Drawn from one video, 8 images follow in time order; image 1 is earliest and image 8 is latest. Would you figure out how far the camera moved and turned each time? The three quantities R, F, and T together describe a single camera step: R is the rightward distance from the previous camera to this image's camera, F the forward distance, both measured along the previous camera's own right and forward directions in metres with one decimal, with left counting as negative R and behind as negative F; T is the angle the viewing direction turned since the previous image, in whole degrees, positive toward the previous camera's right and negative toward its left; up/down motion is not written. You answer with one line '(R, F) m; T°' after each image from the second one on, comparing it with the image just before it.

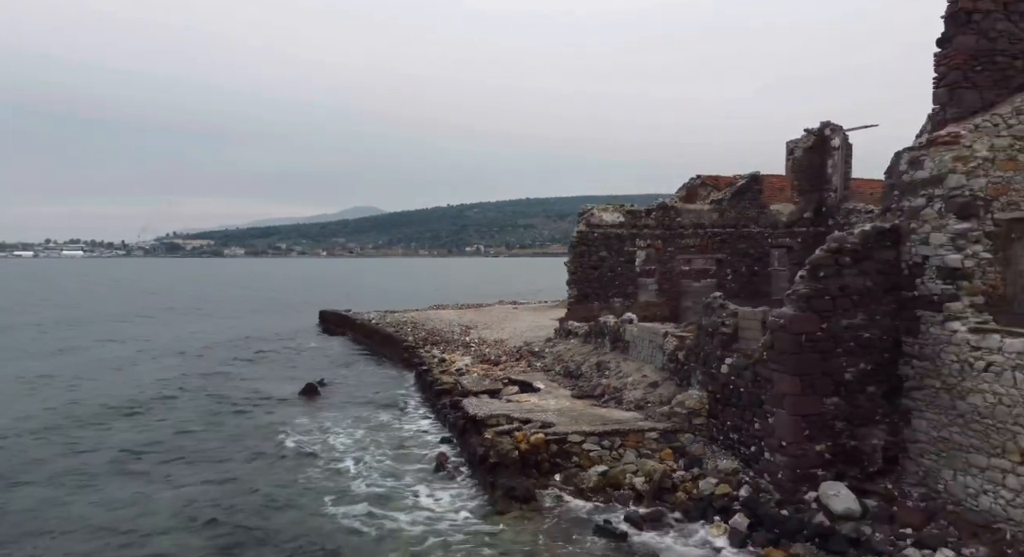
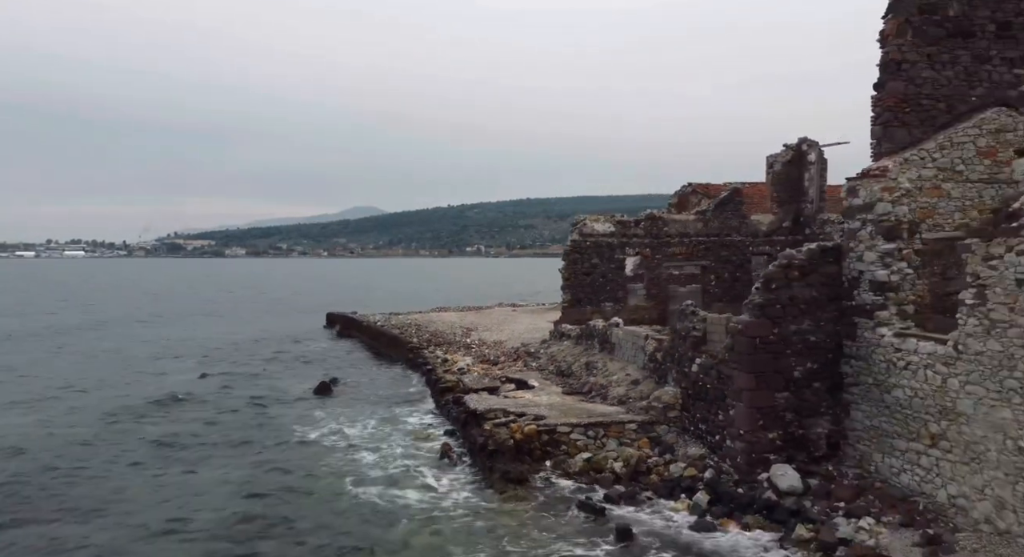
(+0.1, -1.3) m; 0°
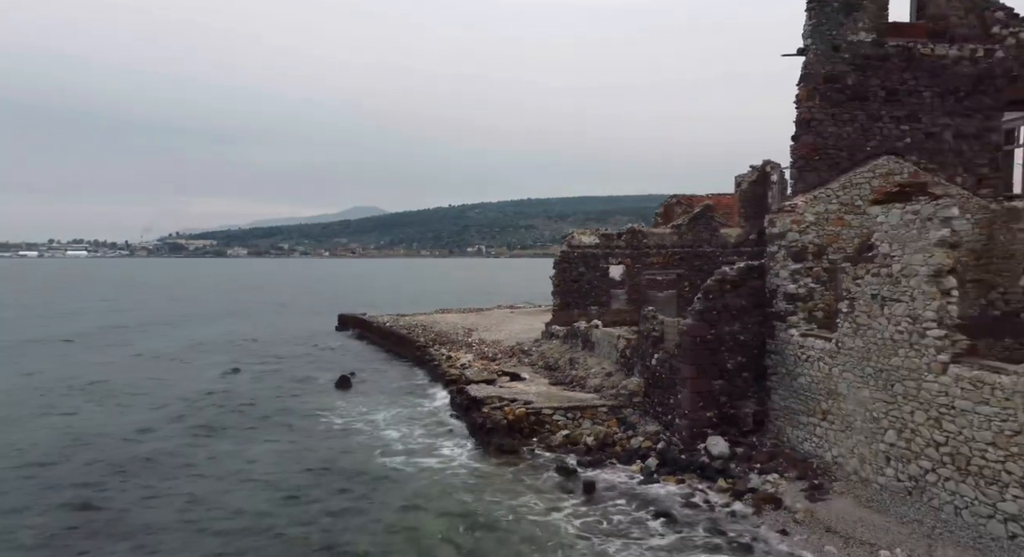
(+0.1, -2.5) m; 0°
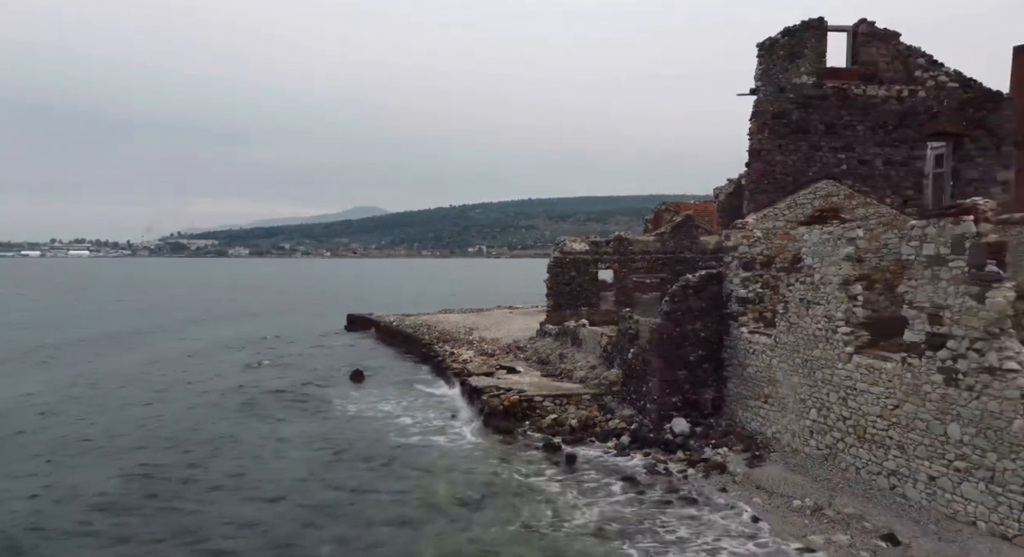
(+0.1, -2.1) m; 0°
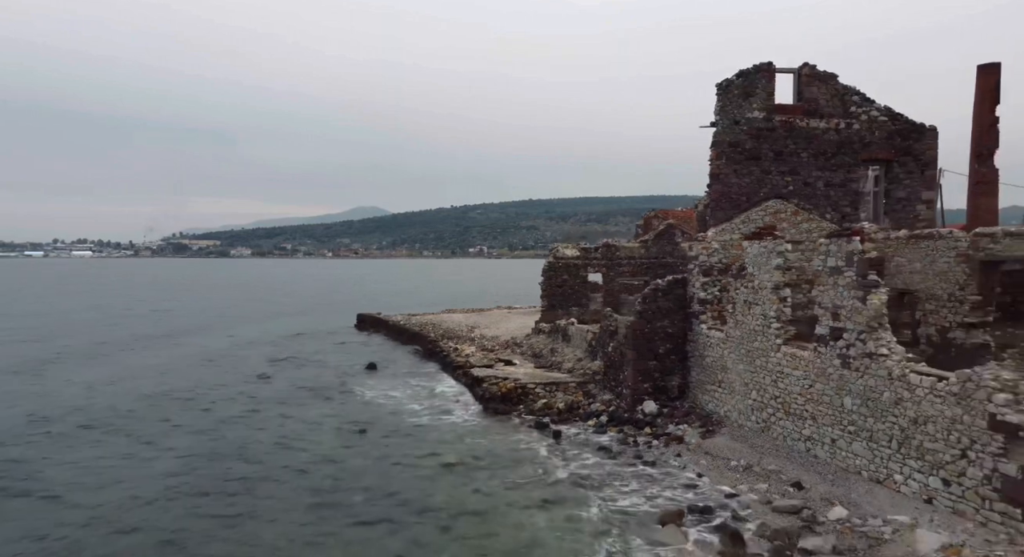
(+0.1, -2.5) m; 0°
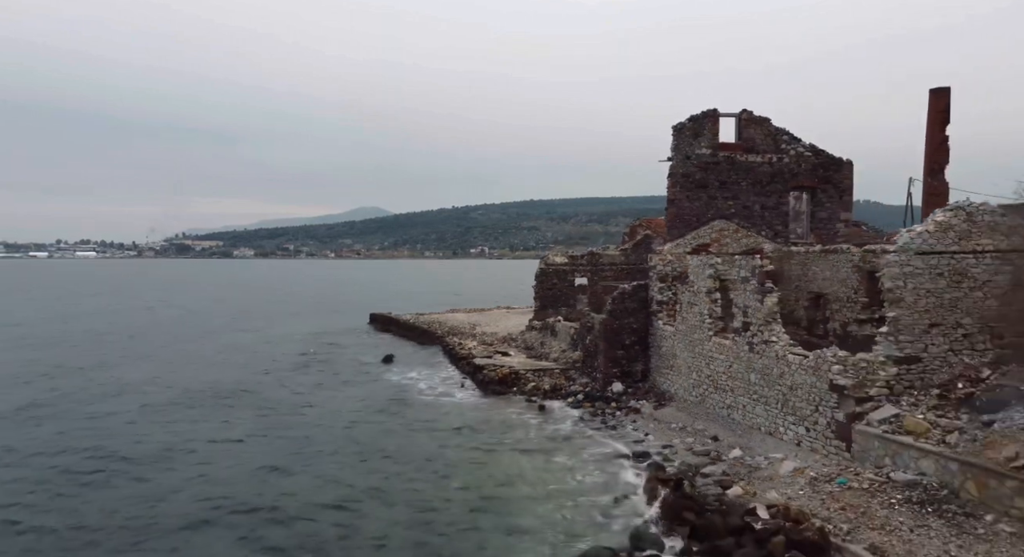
(+0.2, -3.8) m; 0°
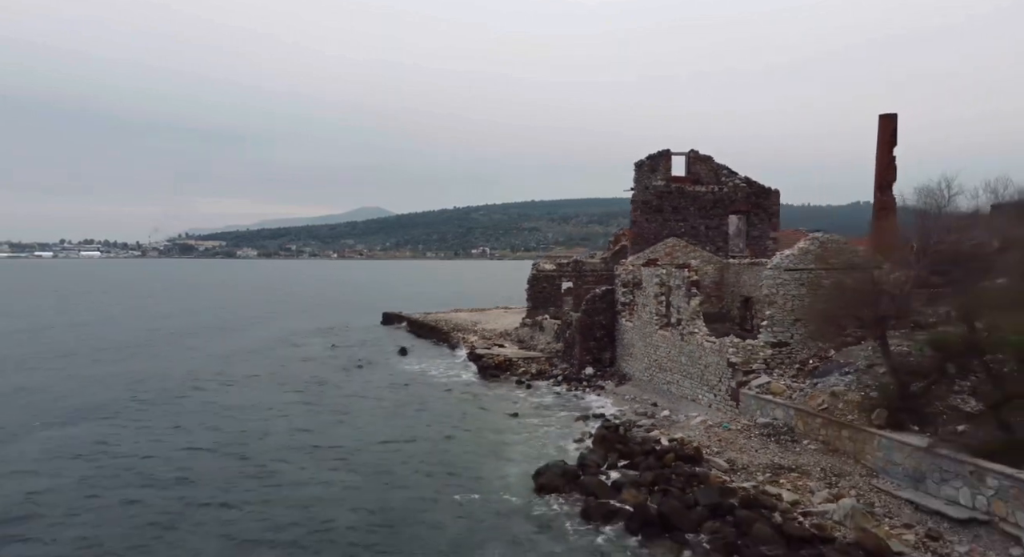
(+0.2, -5.1) m; 0°
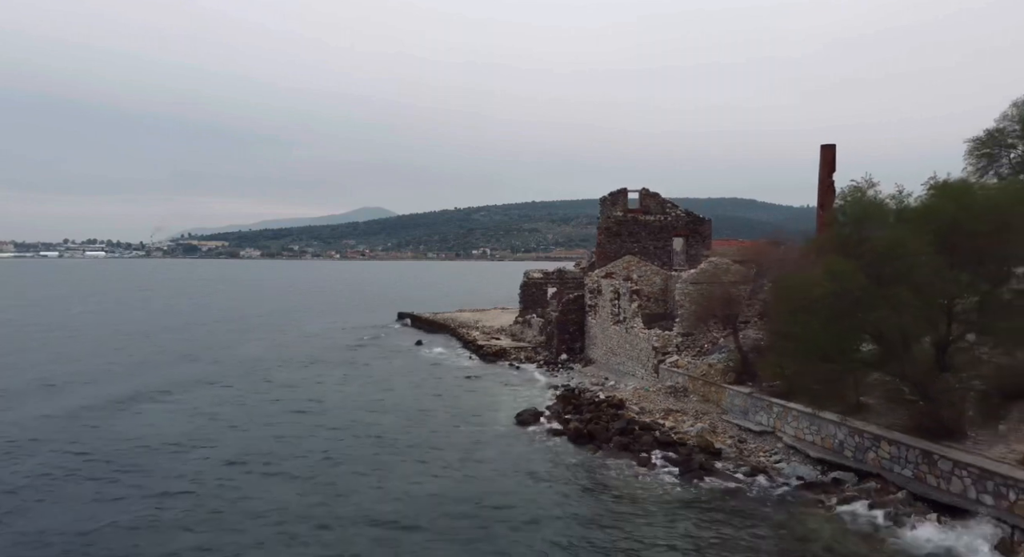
(+0.3, -7.6) m; 0°
